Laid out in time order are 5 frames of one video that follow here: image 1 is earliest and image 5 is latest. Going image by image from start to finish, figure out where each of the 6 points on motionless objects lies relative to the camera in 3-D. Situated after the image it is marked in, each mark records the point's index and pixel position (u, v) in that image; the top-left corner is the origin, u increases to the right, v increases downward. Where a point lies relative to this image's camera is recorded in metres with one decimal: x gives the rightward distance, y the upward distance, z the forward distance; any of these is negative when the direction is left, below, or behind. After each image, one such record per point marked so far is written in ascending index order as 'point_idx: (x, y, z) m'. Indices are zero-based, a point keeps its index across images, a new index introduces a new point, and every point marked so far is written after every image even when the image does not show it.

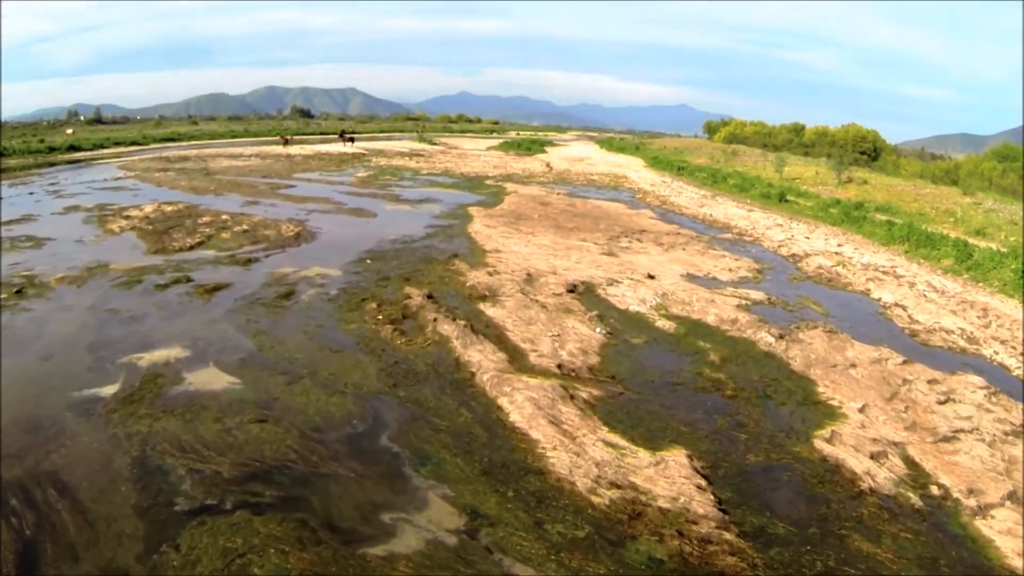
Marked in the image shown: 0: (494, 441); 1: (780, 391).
0: (-0.2, -1.4, +8.8) m
1: (+3.2, -1.2, +11.9) m
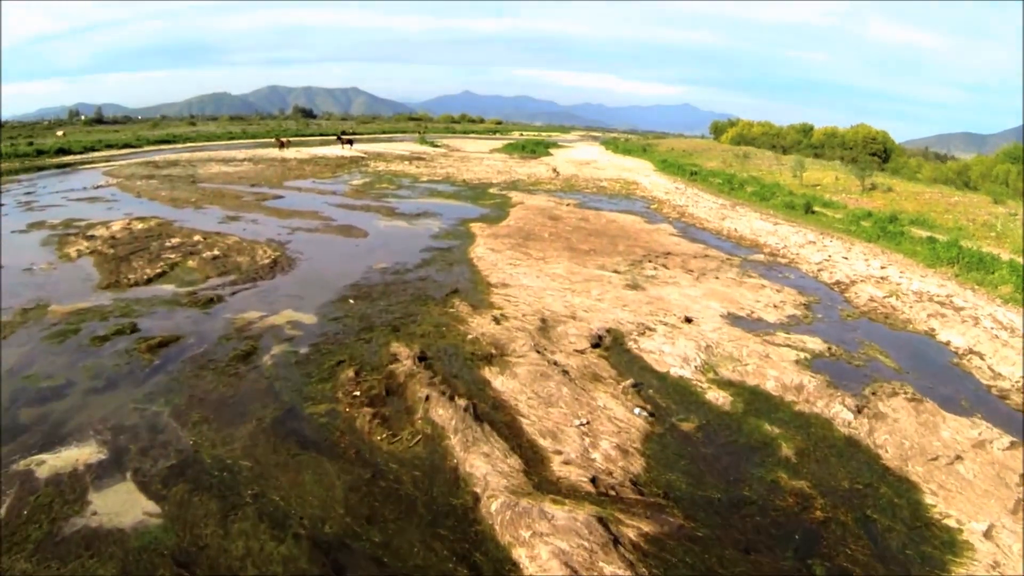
0: (0.0, -2.1, +5.9) m
1: (+3.3, -2.0, +9.0) m
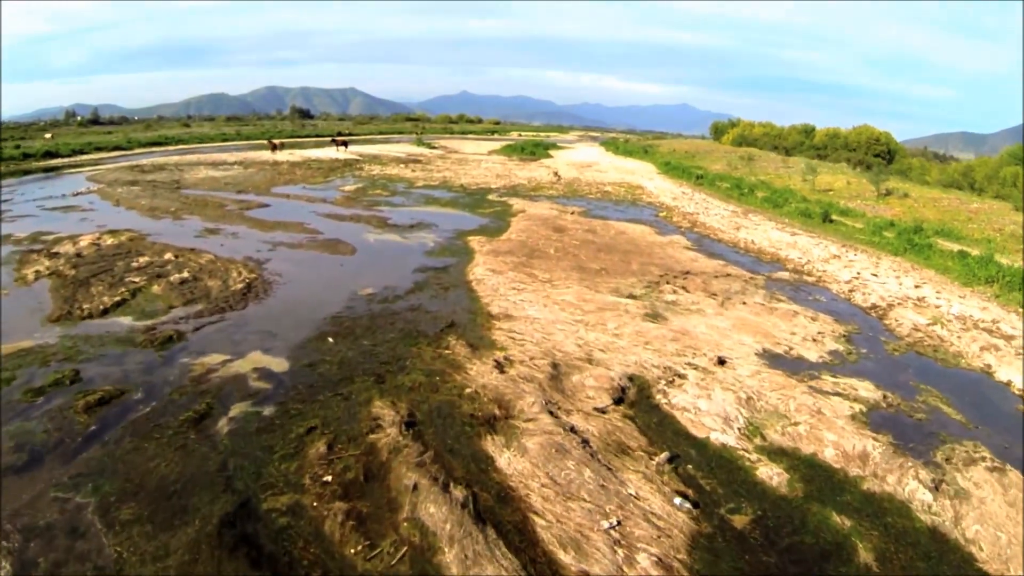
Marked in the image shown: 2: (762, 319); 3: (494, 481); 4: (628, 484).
0: (+0.1, -2.6, +3.8) m
1: (+3.4, -2.5, +7.0) m
2: (+4.3, -0.6, +17.1) m
3: (-0.2, -1.7, +8.6) m
4: (+1.0, -1.7, +8.7) m
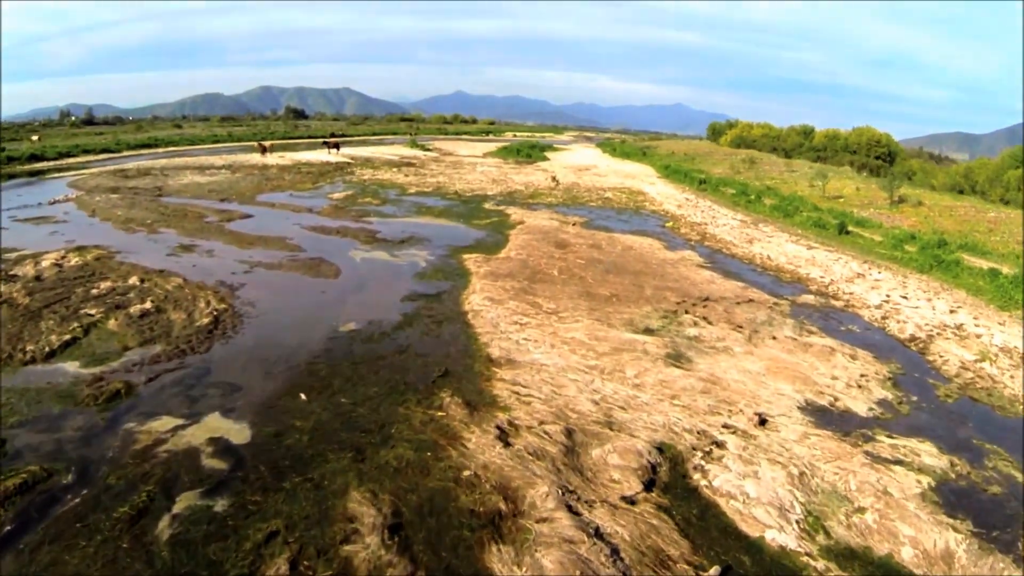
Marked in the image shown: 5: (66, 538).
0: (+0.2, -3.2, +1.9) m
1: (+3.5, -3.0, +5.0) m
2: (+4.4, -1.1, +15.2) m
3: (-0.1, -2.2, +6.7) m
4: (+1.1, -2.3, +6.7) m
5: (-3.6, -2.0, +8.0) m
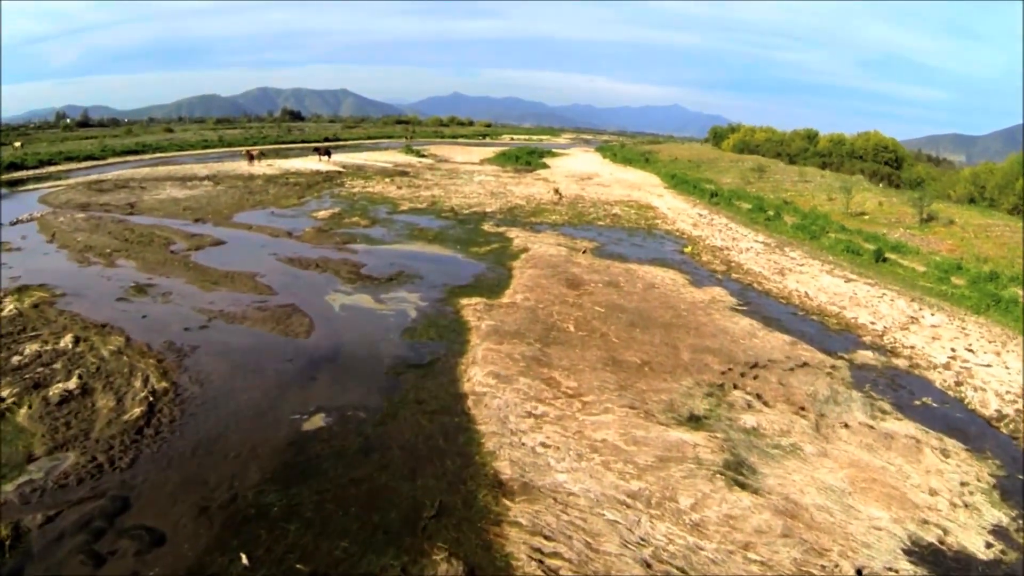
0: (+0.4, -4.2, -1.1) m
1: (+3.7, -4.1, +2.0) m
2: (+4.5, -2.2, +12.2) m
3: (+0.1, -3.3, +3.6) m
4: (+1.3, -3.3, +3.7) m
5: (-3.4, -3.0, +4.9) m
